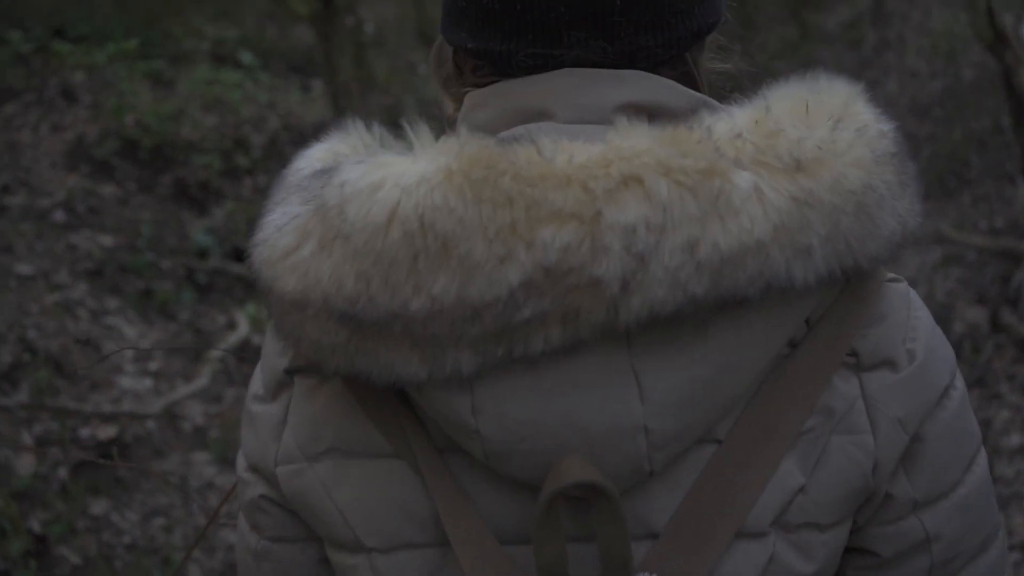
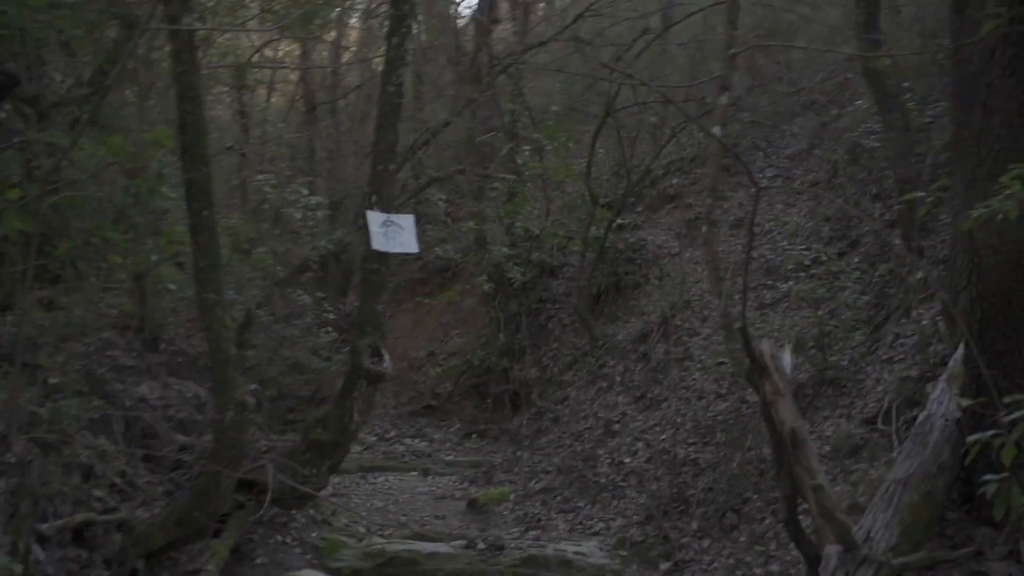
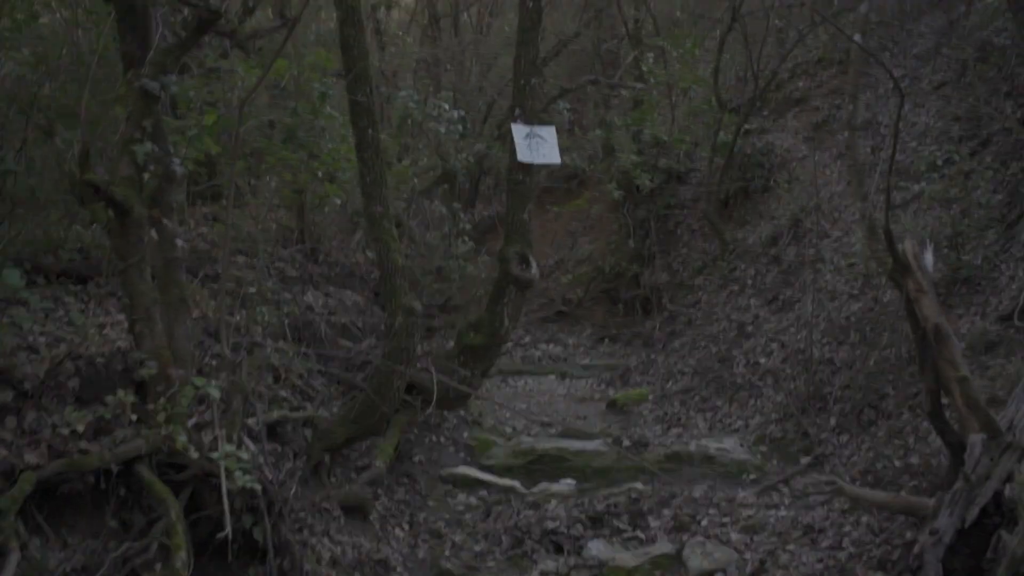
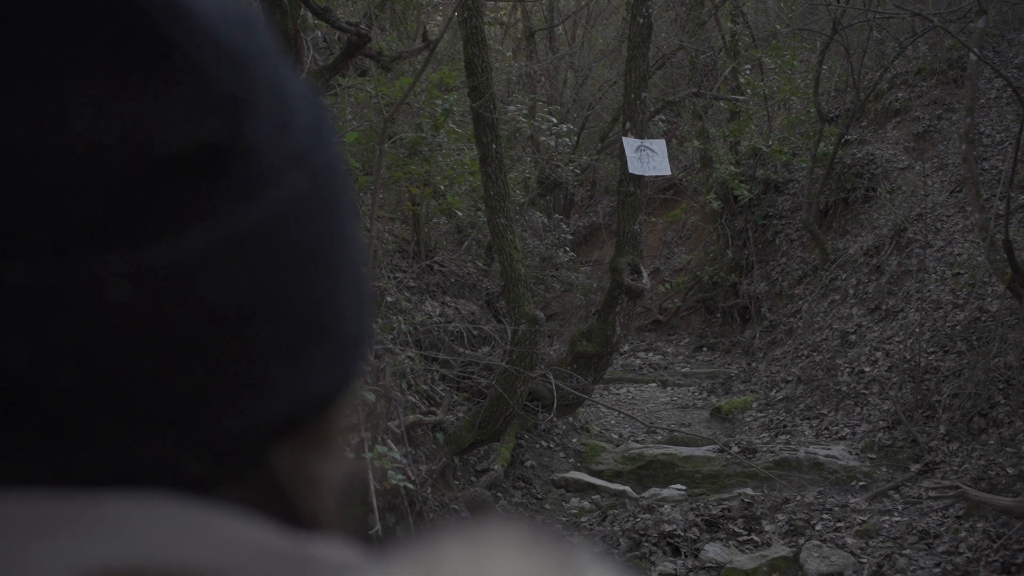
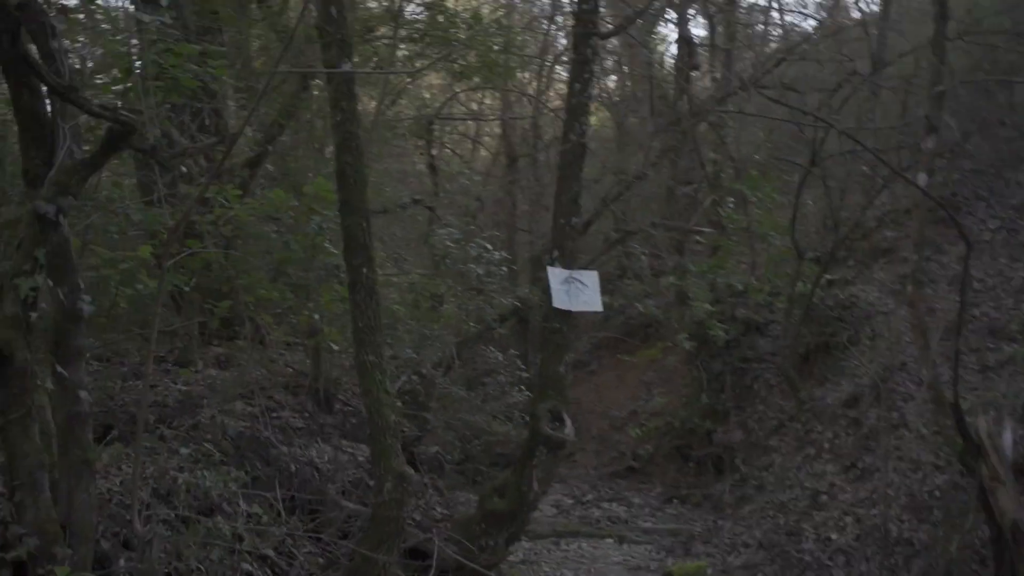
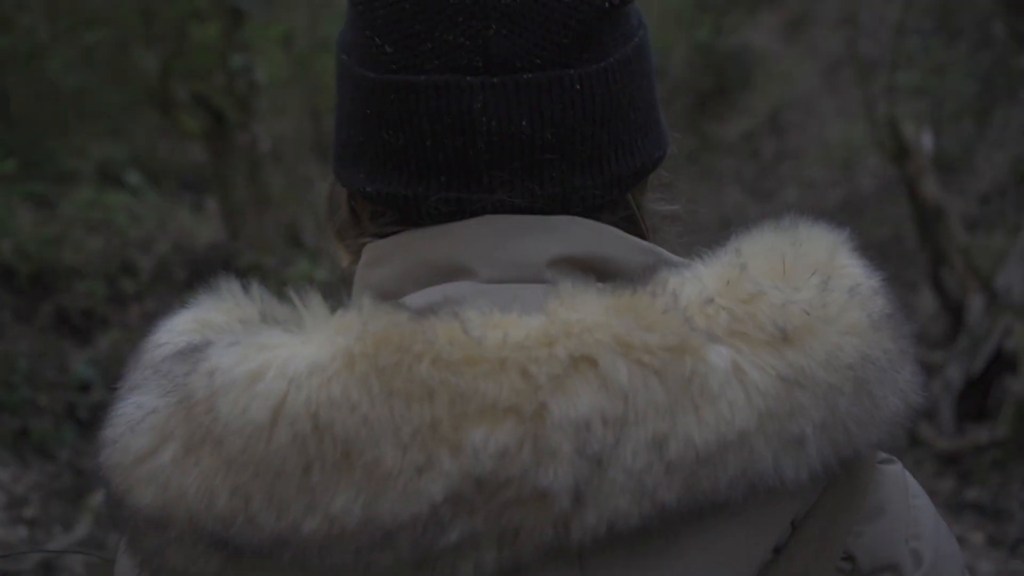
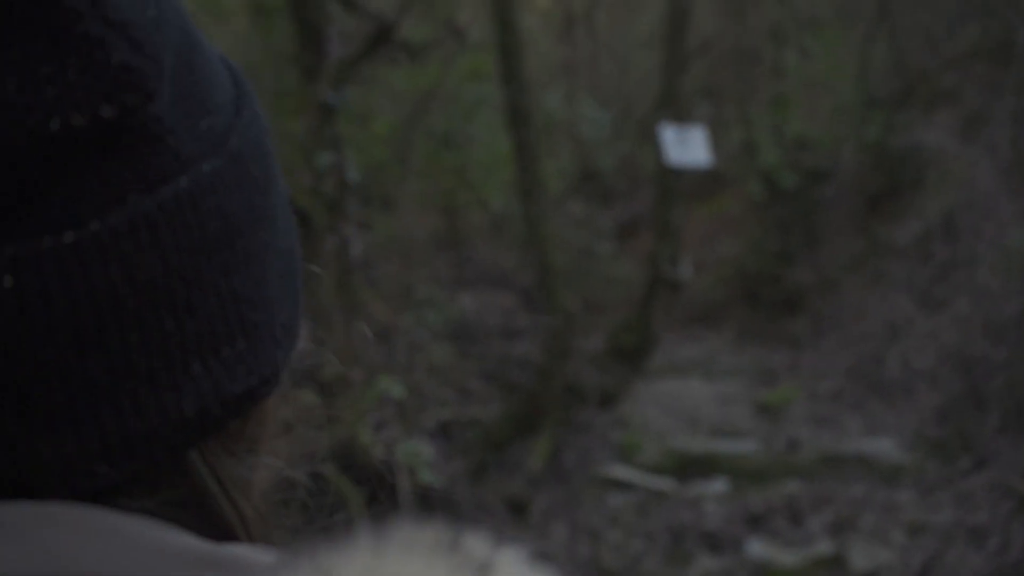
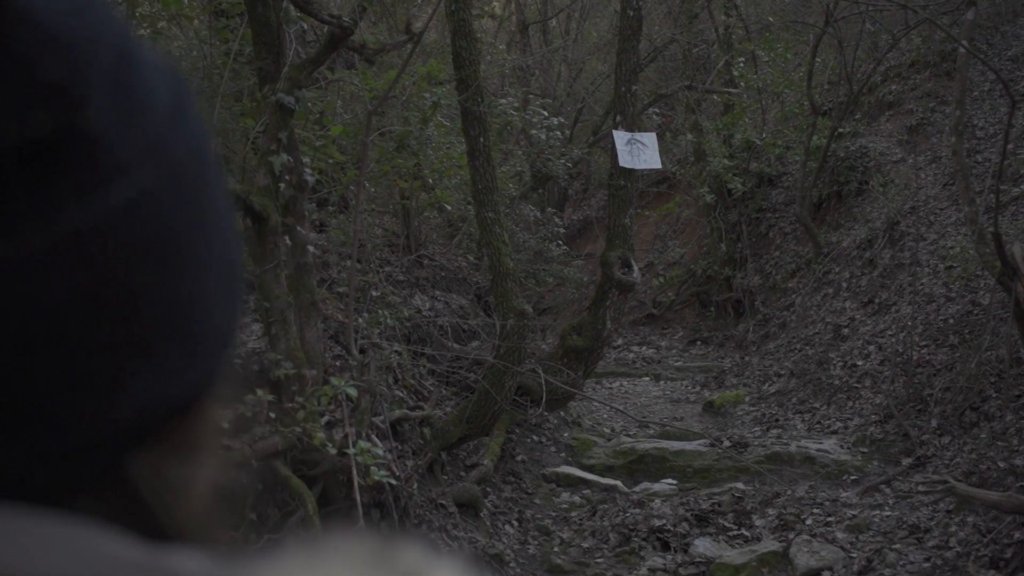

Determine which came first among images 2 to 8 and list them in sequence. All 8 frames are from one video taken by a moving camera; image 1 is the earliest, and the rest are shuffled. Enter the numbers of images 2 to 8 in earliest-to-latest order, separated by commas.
6, 7, 4, 8, 3, 2, 5
